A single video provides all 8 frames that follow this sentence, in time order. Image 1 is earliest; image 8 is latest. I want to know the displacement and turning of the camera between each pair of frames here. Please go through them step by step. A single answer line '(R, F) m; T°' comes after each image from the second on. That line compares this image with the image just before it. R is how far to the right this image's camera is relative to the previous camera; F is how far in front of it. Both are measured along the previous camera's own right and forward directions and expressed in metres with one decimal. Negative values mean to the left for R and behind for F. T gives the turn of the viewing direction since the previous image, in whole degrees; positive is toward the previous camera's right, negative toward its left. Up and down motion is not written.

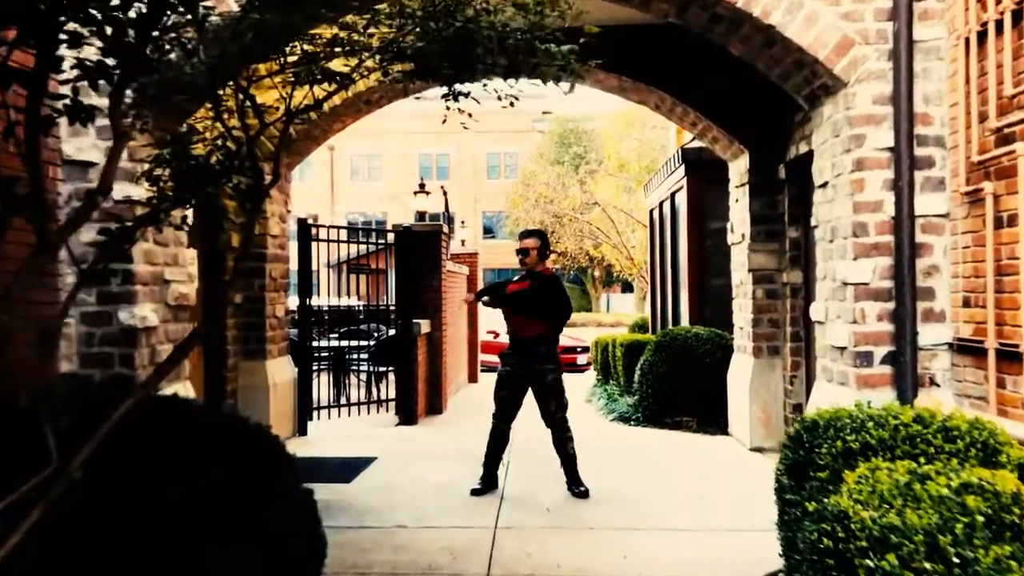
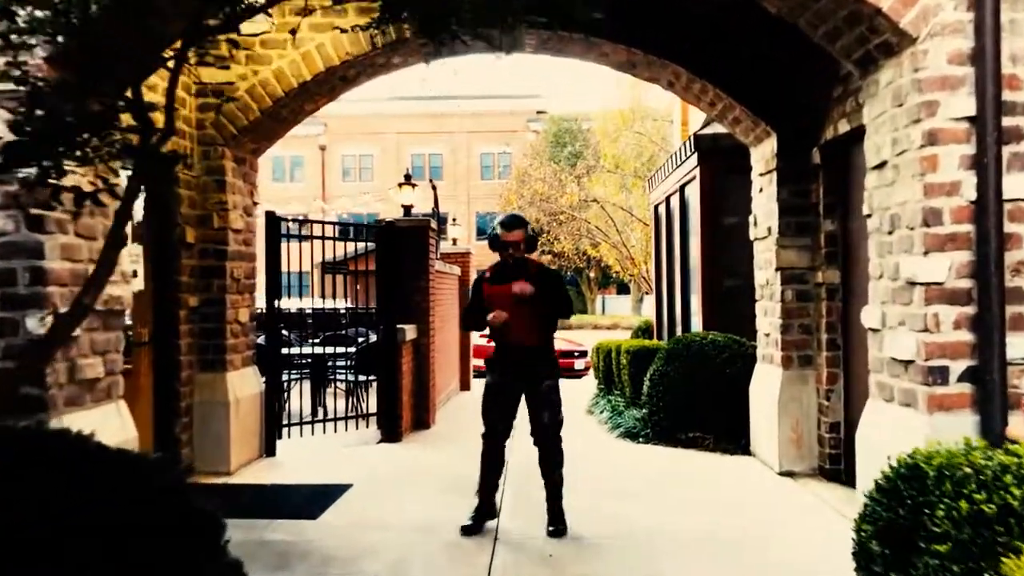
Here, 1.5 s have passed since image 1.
(0.0, +0.9) m; 0°
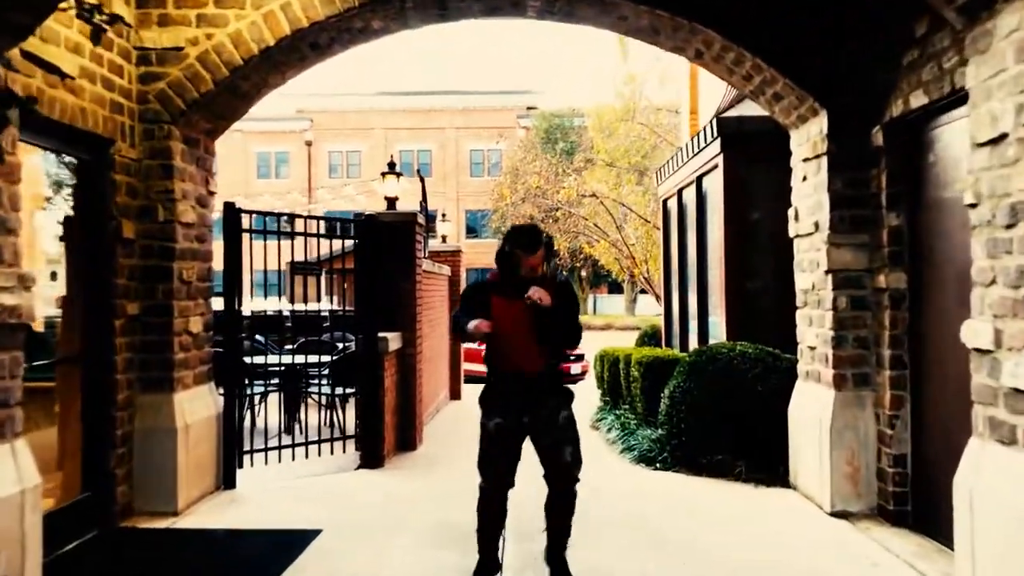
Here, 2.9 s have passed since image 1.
(-0.1, +1.0) m; +1°
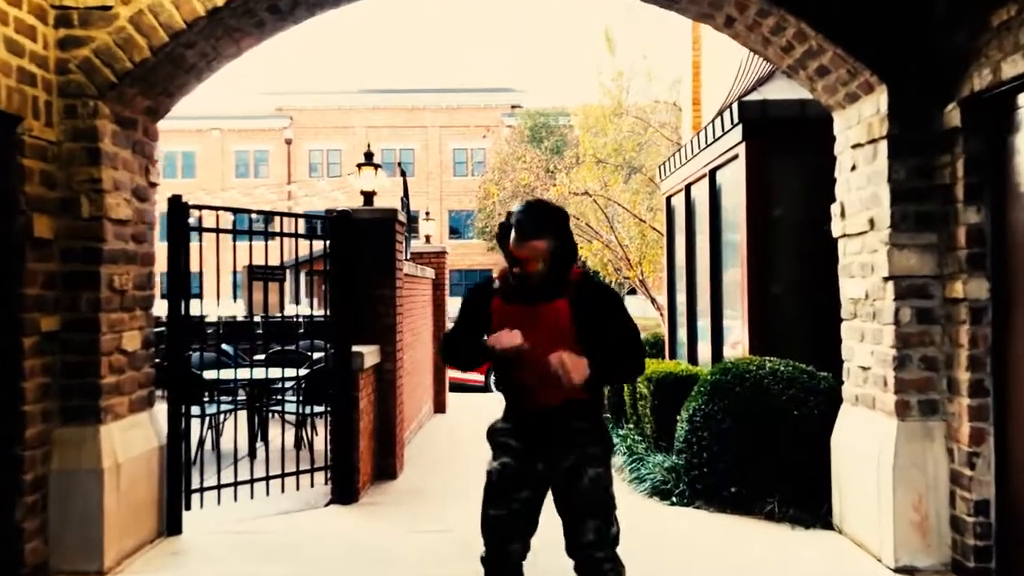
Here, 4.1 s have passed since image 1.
(-0.1, +0.9) m; +1°
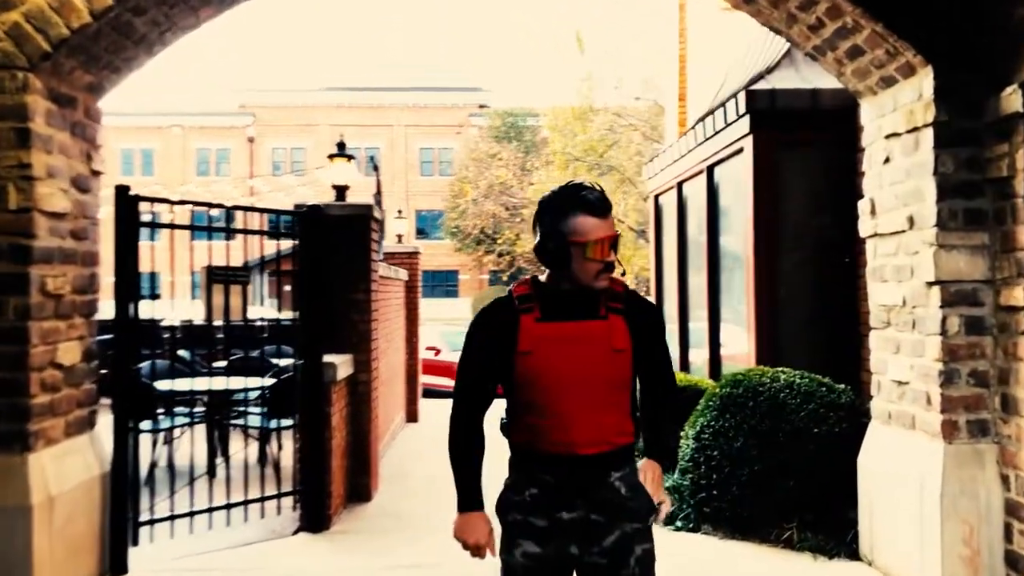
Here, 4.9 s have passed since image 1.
(-0.2, +0.6) m; +2°
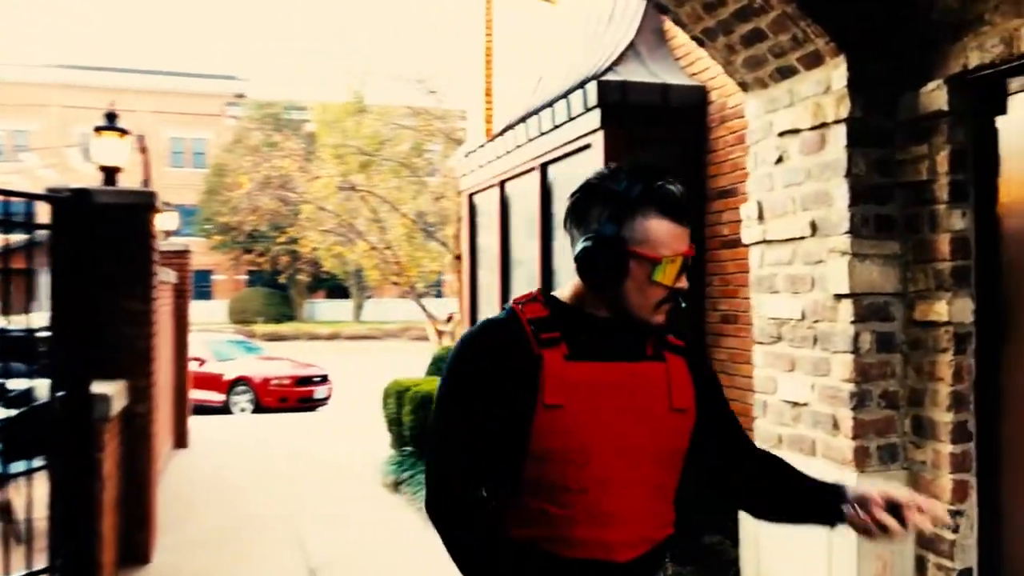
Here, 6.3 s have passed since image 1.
(-0.4, +0.9) m; +16°
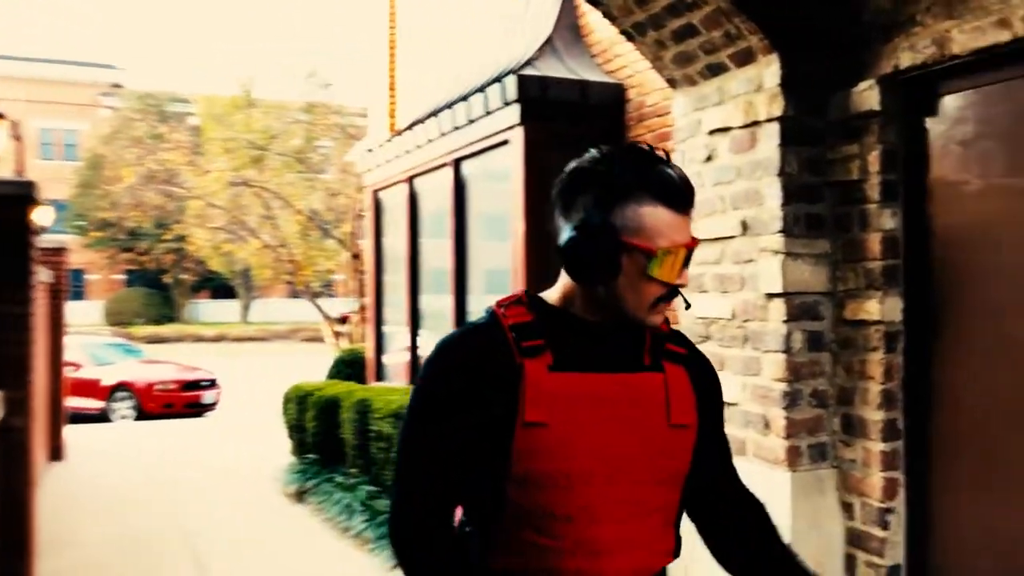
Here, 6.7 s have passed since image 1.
(-0.1, +0.2) m; +7°
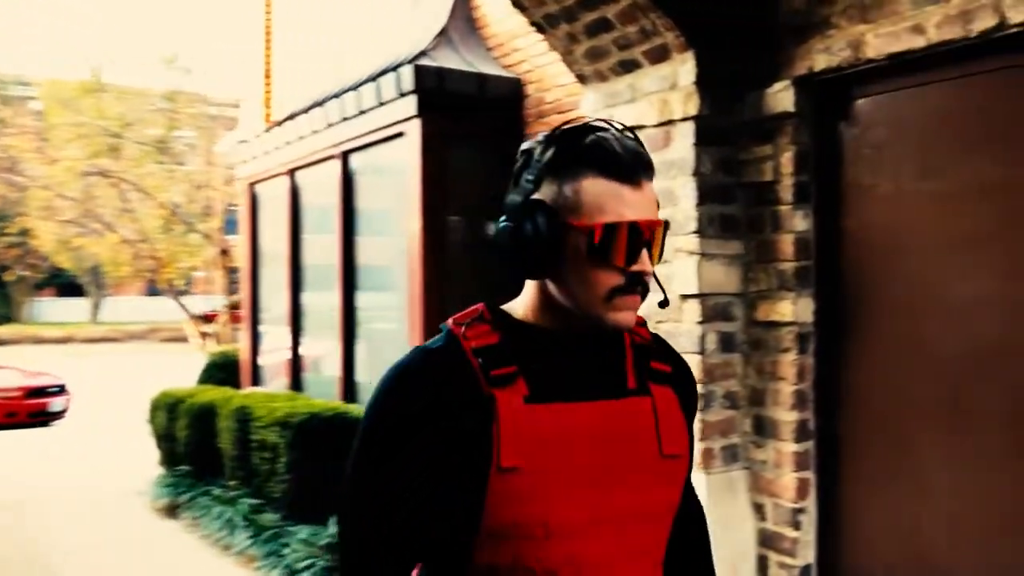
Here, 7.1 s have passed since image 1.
(-0.2, +0.2) m; +9°
